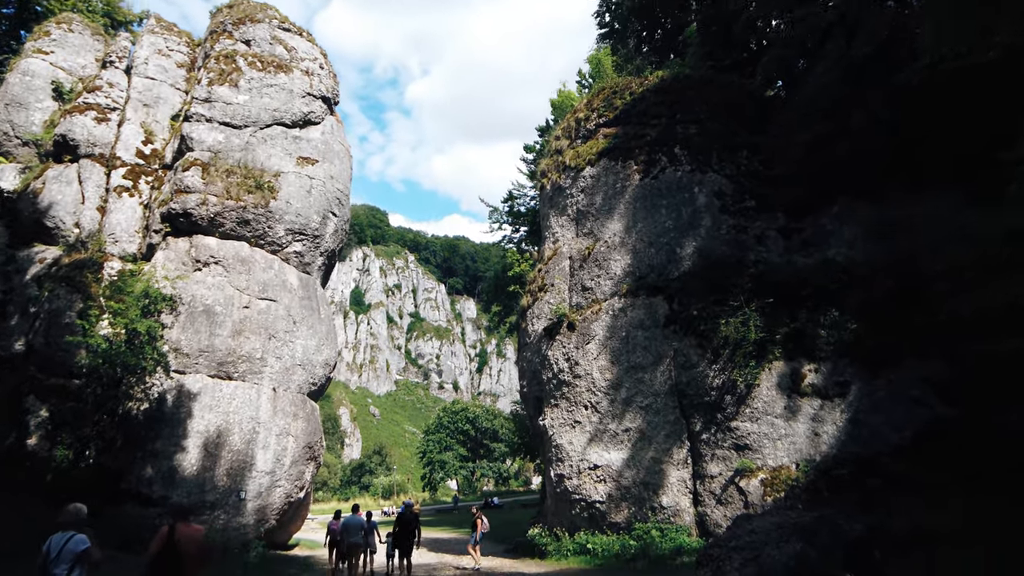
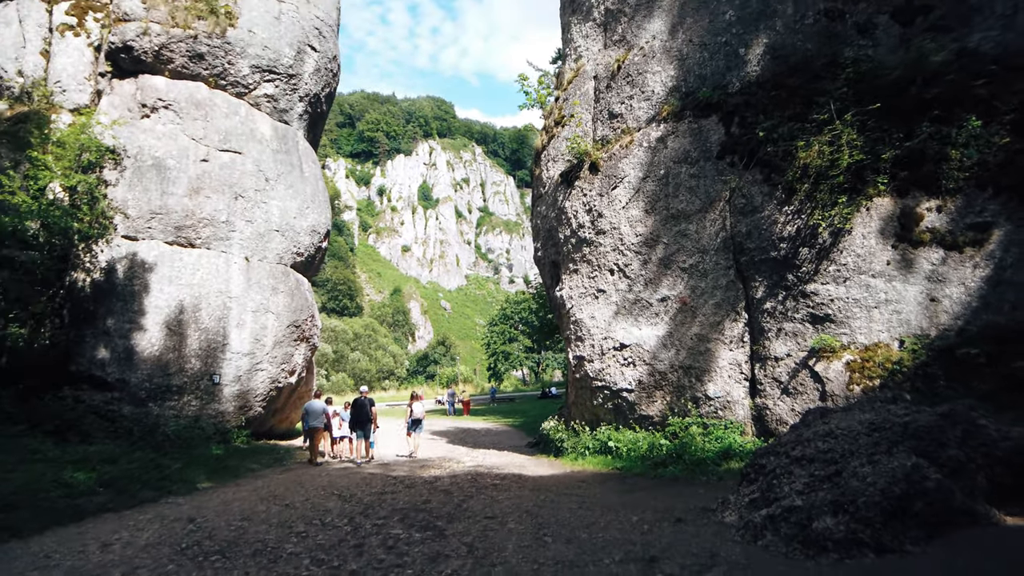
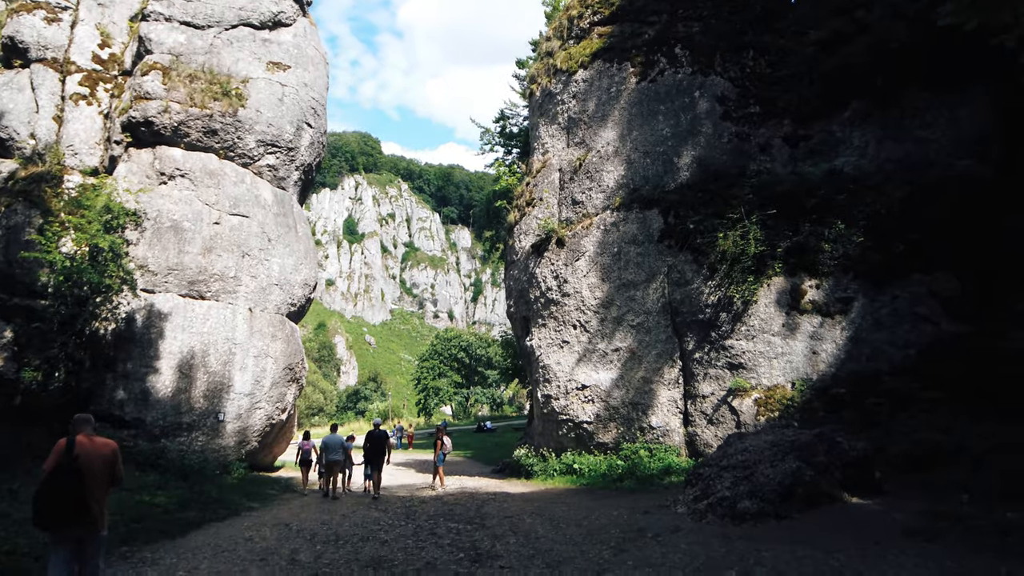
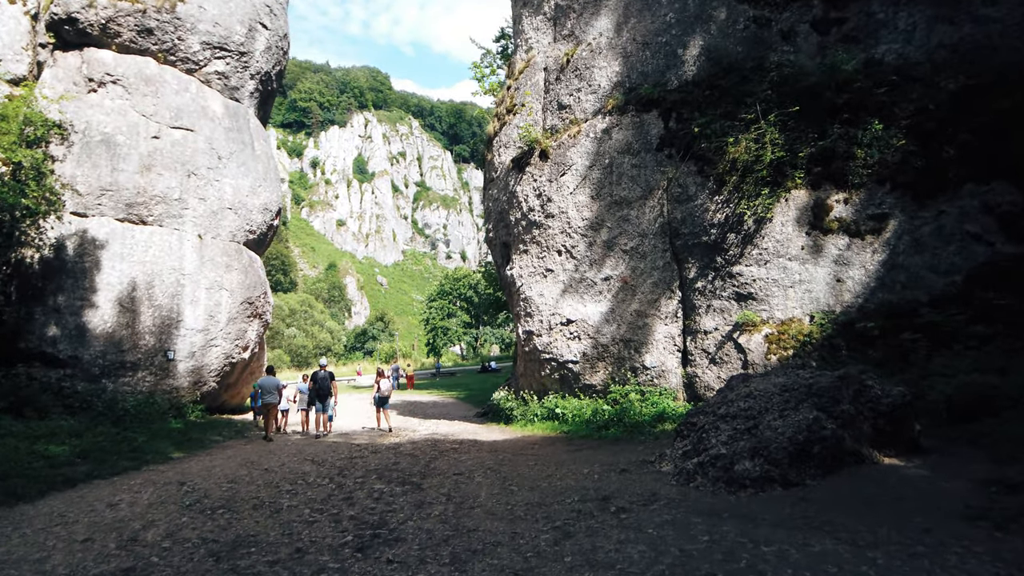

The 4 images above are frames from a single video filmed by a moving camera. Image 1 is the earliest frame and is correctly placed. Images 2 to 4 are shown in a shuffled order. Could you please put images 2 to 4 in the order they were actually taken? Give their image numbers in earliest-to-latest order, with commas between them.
3, 4, 2
